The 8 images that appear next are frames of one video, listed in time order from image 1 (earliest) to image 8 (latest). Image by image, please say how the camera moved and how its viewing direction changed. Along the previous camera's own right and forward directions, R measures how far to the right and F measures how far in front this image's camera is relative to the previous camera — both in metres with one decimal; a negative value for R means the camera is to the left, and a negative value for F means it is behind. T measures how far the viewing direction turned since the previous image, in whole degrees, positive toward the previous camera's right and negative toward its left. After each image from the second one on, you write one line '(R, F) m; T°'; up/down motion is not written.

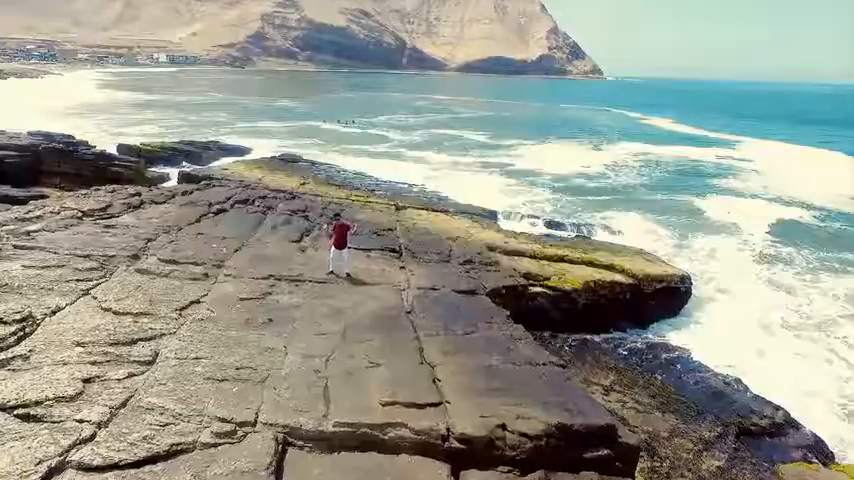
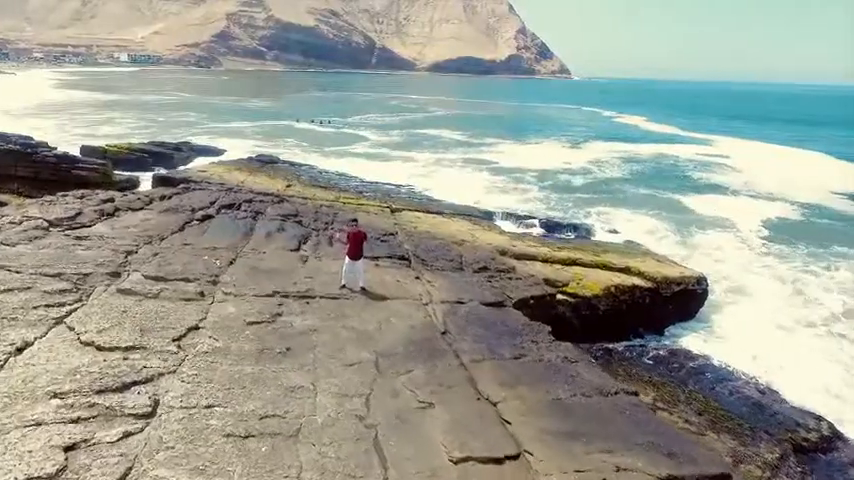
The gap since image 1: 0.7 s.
(-1.0, +1.2) m; +3°
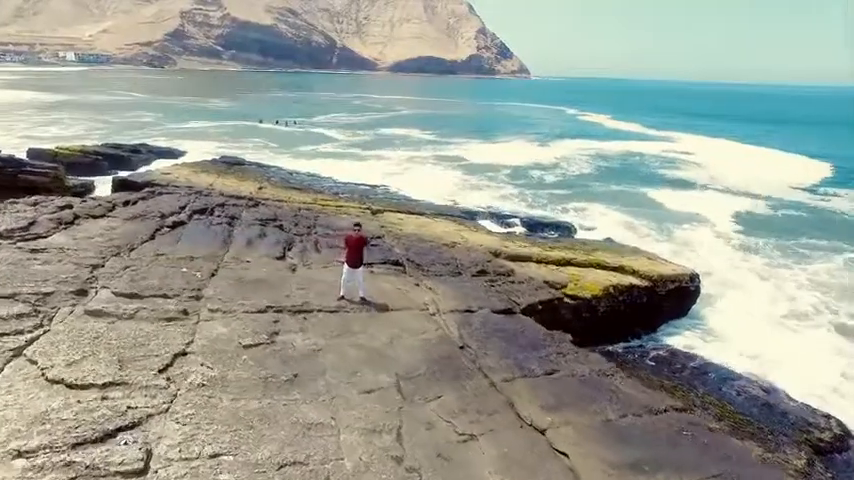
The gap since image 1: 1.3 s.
(-0.7, +0.8) m; +4°
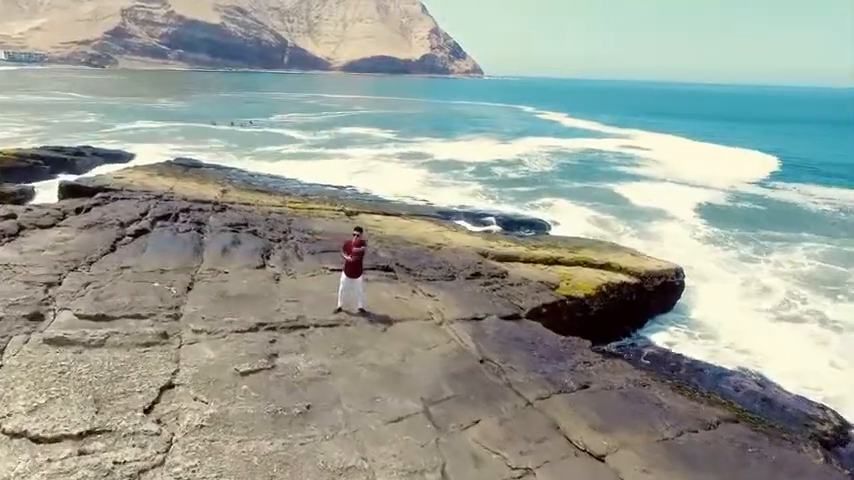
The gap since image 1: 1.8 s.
(-0.7, +0.7) m; +5°
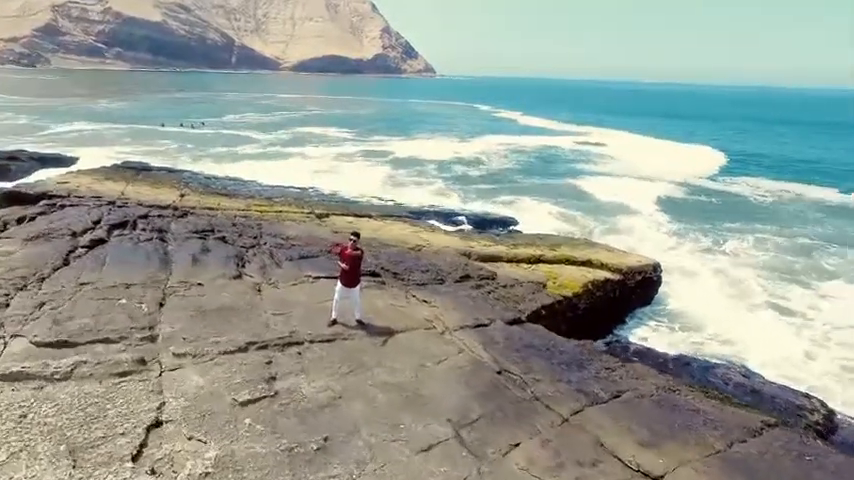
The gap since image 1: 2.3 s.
(-0.6, +0.6) m; +5°
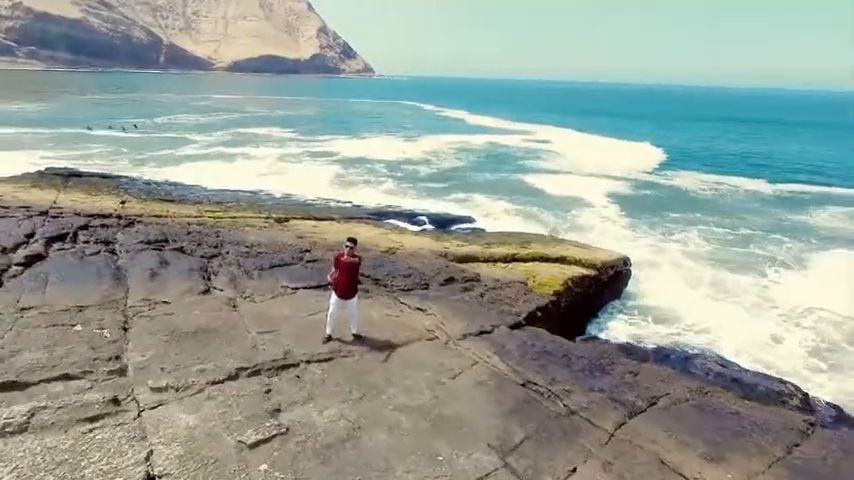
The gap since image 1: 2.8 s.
(-0.7, +0.6) m; +6°
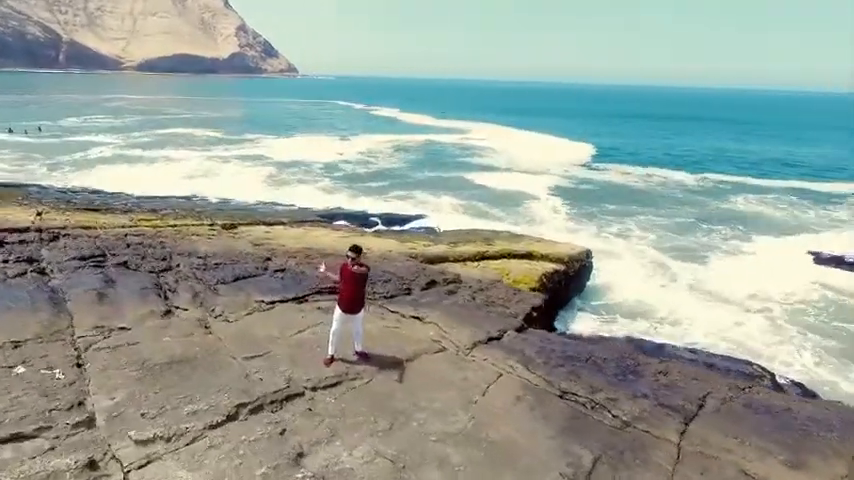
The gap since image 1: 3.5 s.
(-0.9, +0.7) m; +7°
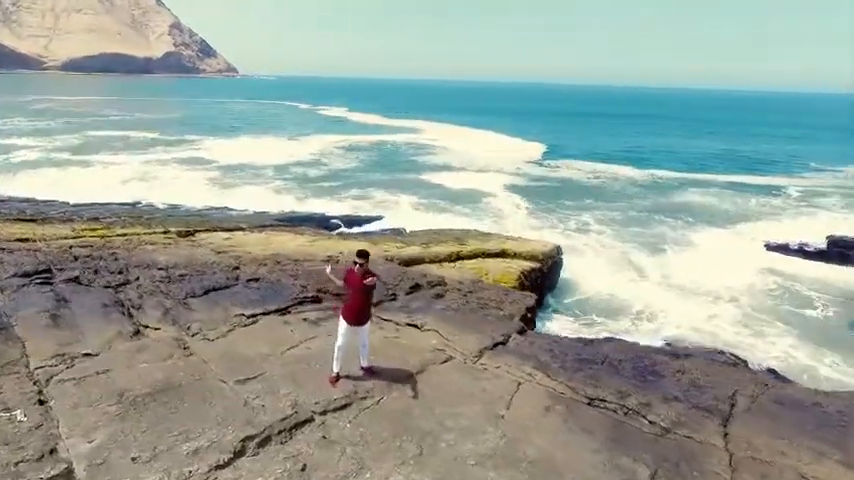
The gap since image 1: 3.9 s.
(-0.6, +0.4) m; +6°
